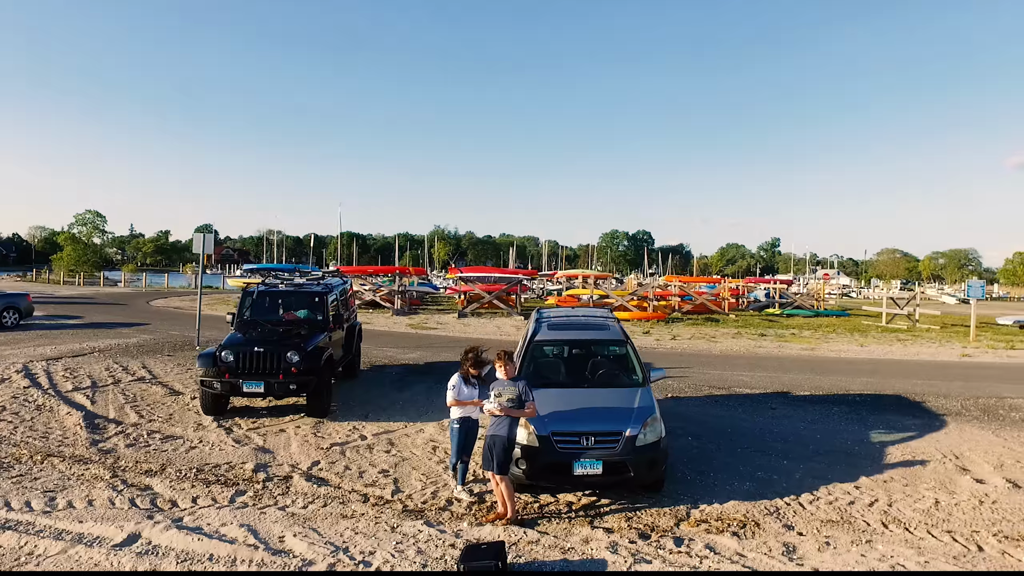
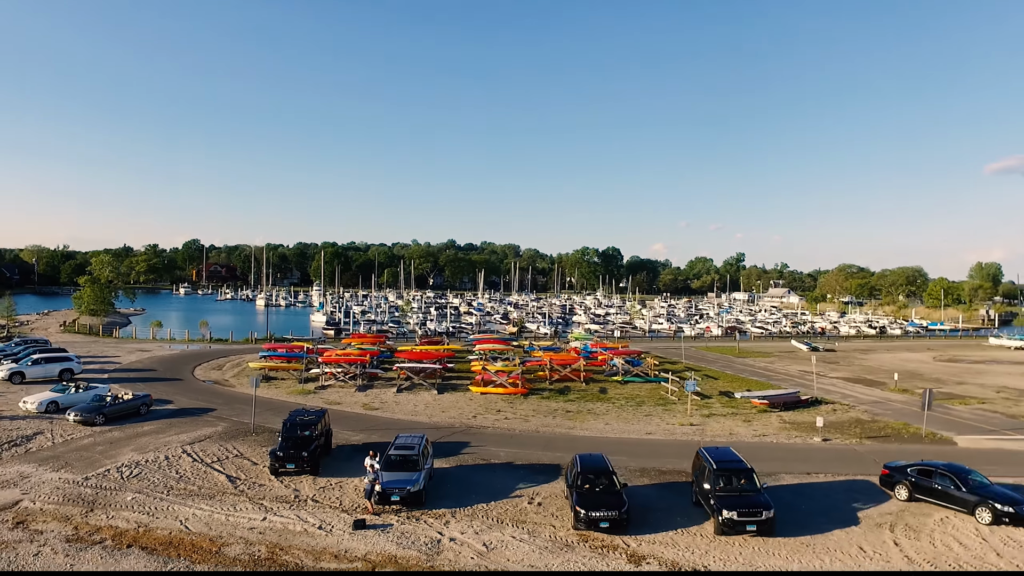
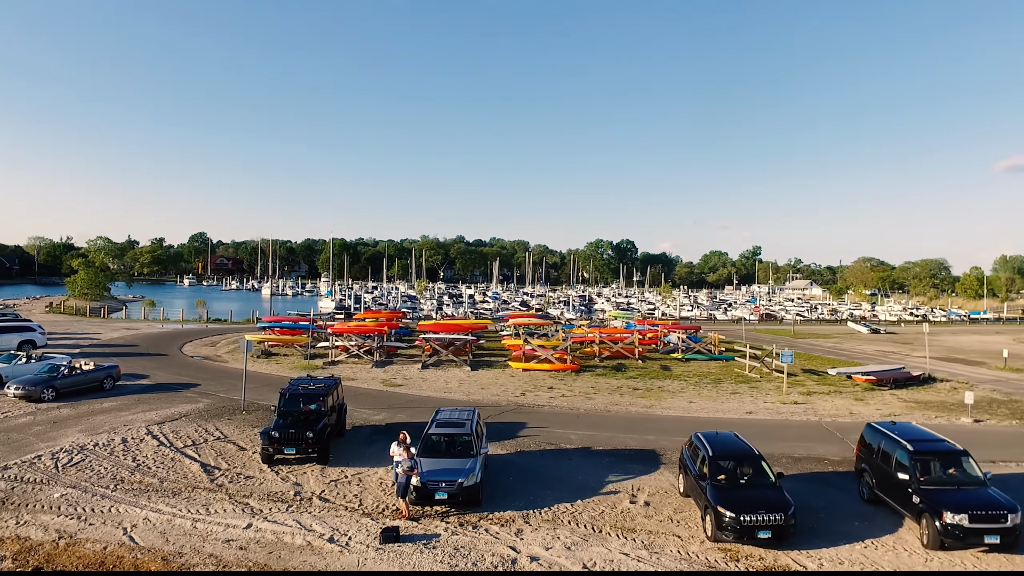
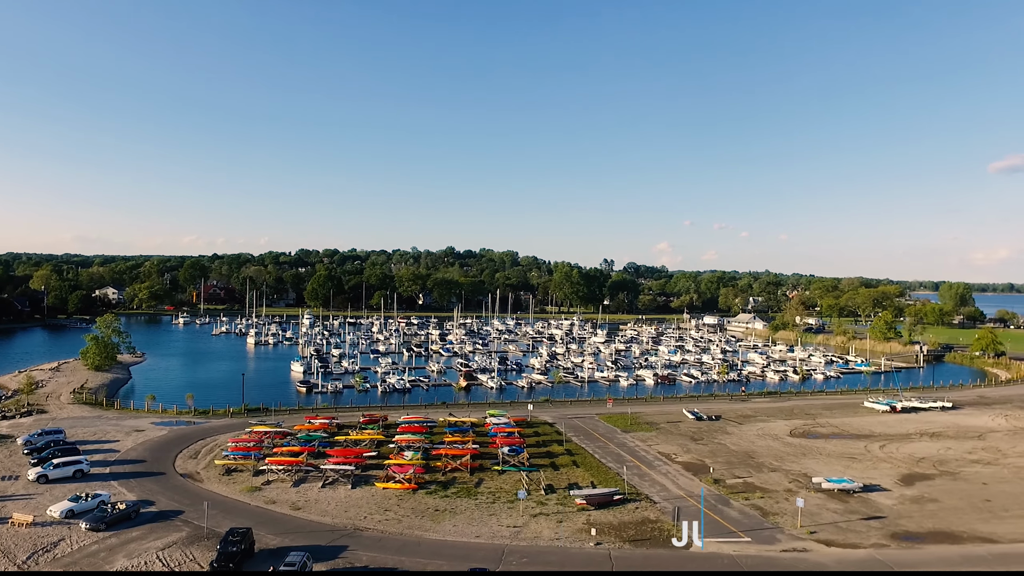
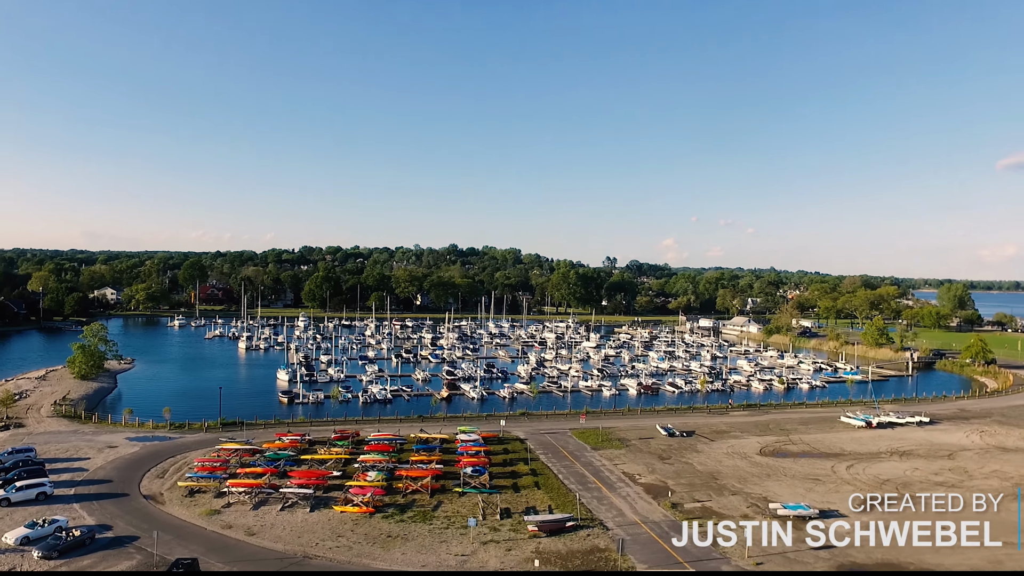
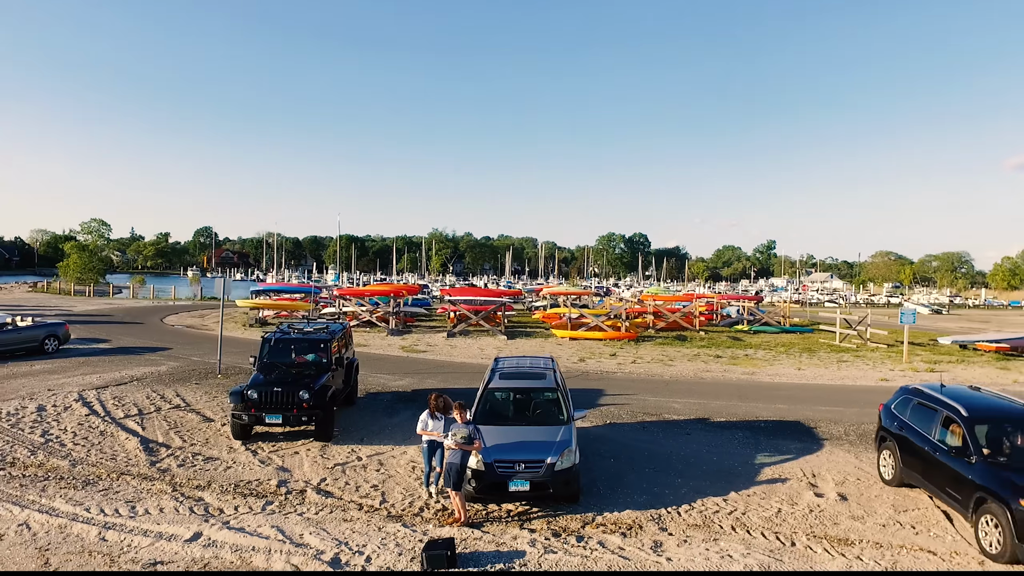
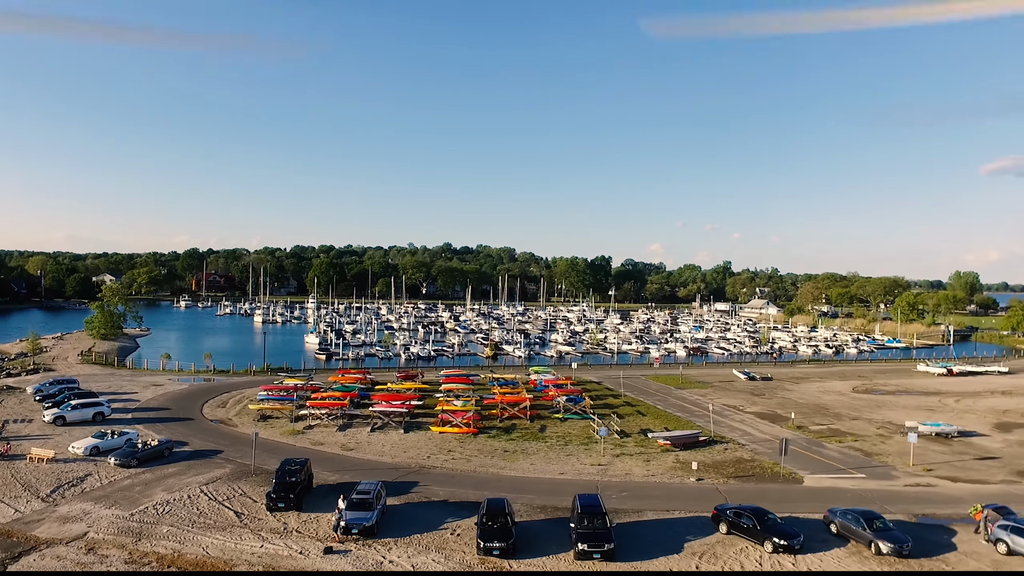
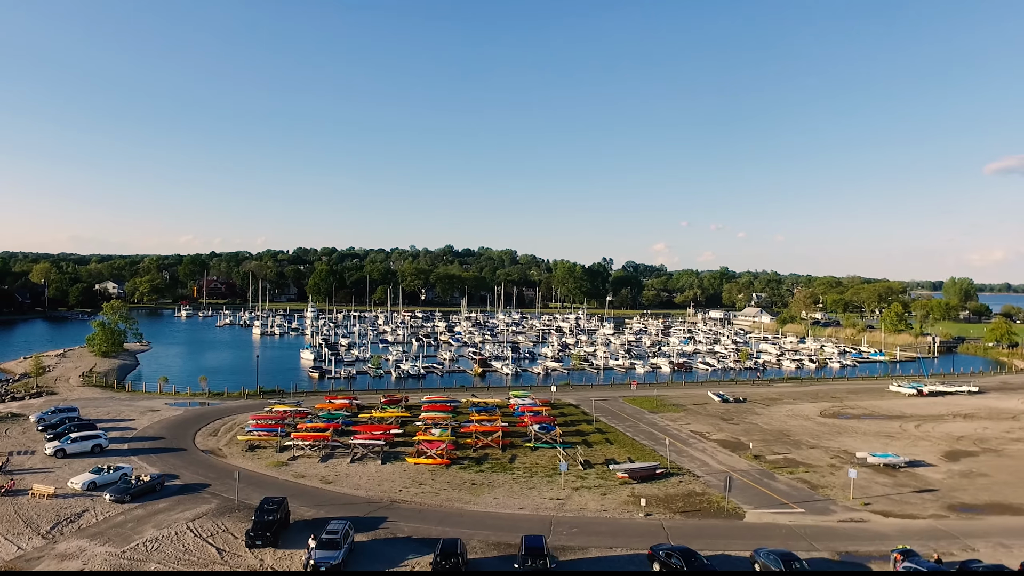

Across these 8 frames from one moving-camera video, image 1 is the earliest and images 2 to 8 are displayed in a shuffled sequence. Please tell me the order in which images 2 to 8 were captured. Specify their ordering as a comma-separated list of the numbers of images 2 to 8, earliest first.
6, 3, 2, 7, 8, 4, 5
